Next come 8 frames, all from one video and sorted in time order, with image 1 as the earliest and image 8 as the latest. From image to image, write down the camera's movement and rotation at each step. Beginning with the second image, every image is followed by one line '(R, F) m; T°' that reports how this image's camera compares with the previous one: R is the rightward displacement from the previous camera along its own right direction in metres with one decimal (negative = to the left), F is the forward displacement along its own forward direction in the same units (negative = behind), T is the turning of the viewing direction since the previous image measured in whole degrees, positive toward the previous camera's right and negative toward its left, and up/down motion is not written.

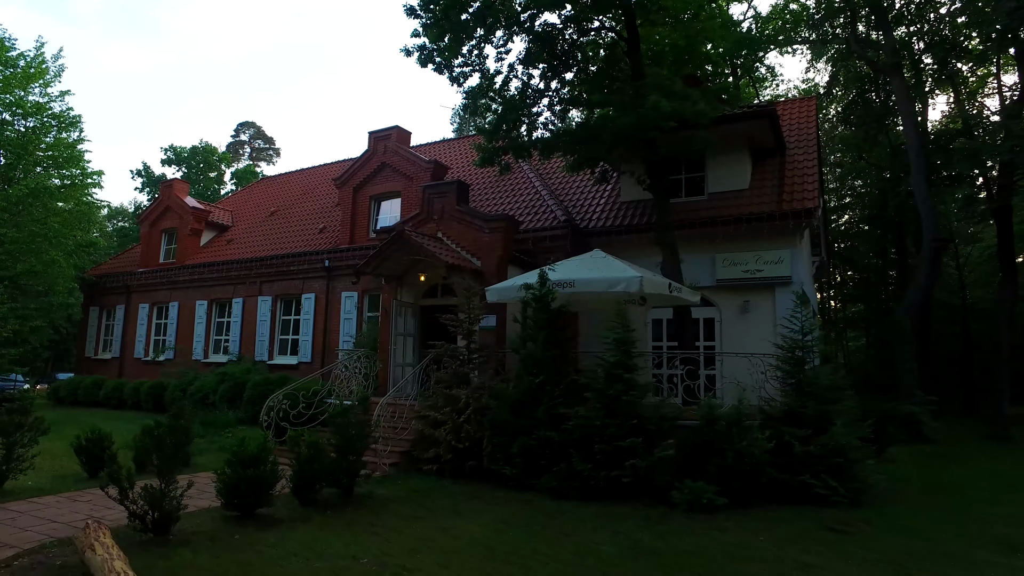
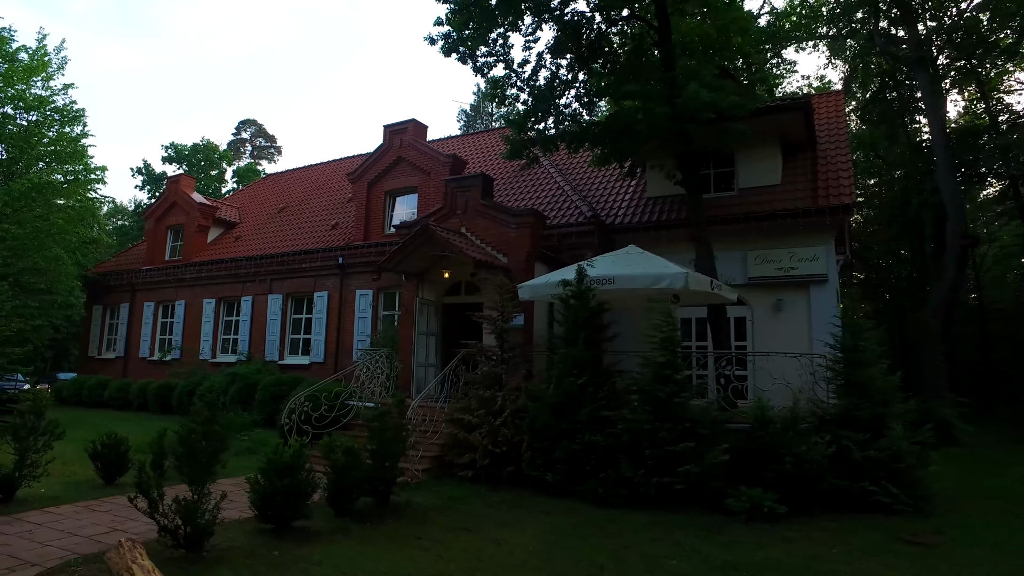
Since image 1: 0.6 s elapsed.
(-0.5, +0.5) m; 0°
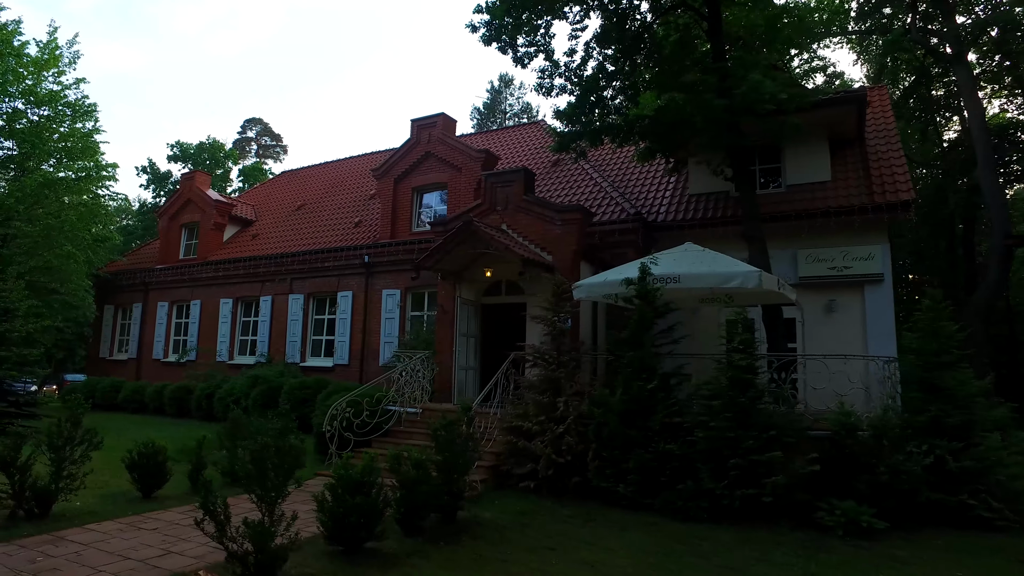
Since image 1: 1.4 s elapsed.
(-0.7, +0.6) m; 0°
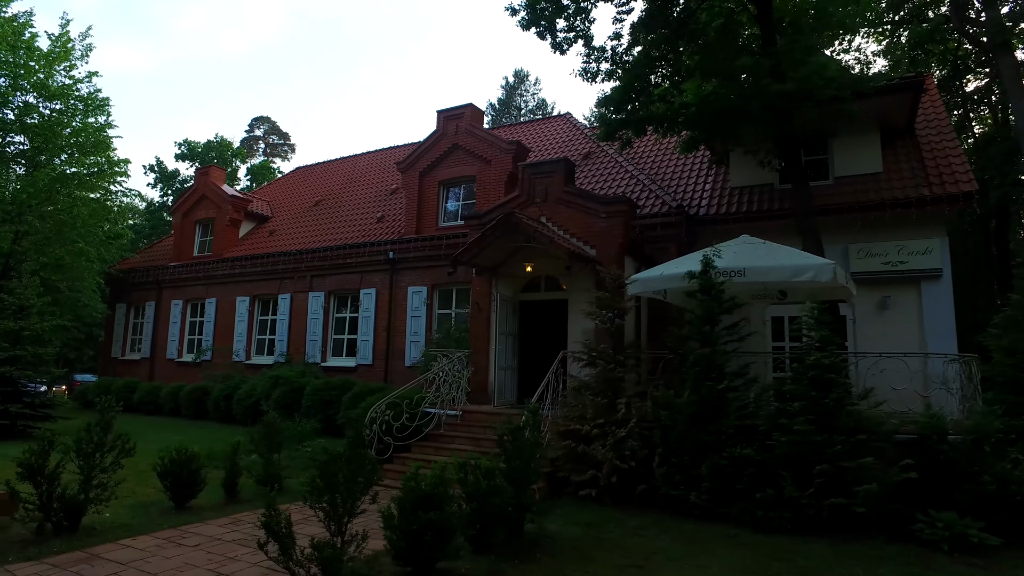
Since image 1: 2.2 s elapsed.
(-0.6, +0.6) m; 0°
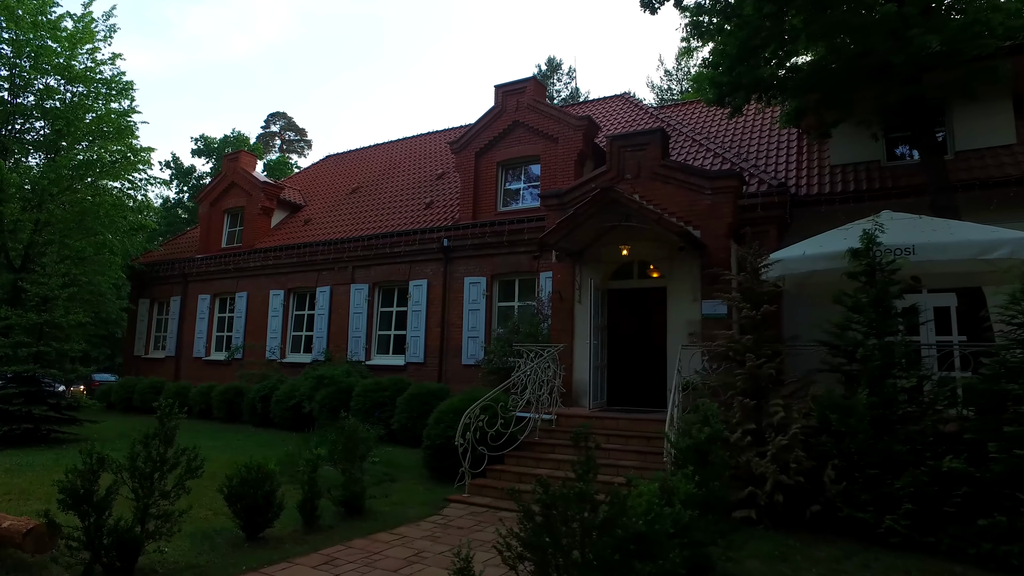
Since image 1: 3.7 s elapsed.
(-1.1, +1.4) m; -1°
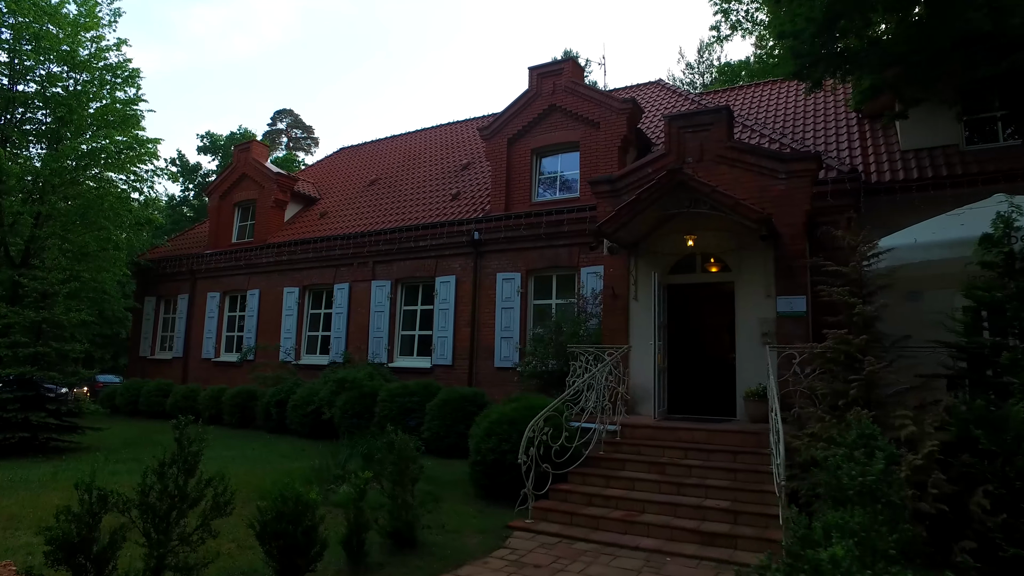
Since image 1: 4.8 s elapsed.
(-0.6, +1.1) m; 0°
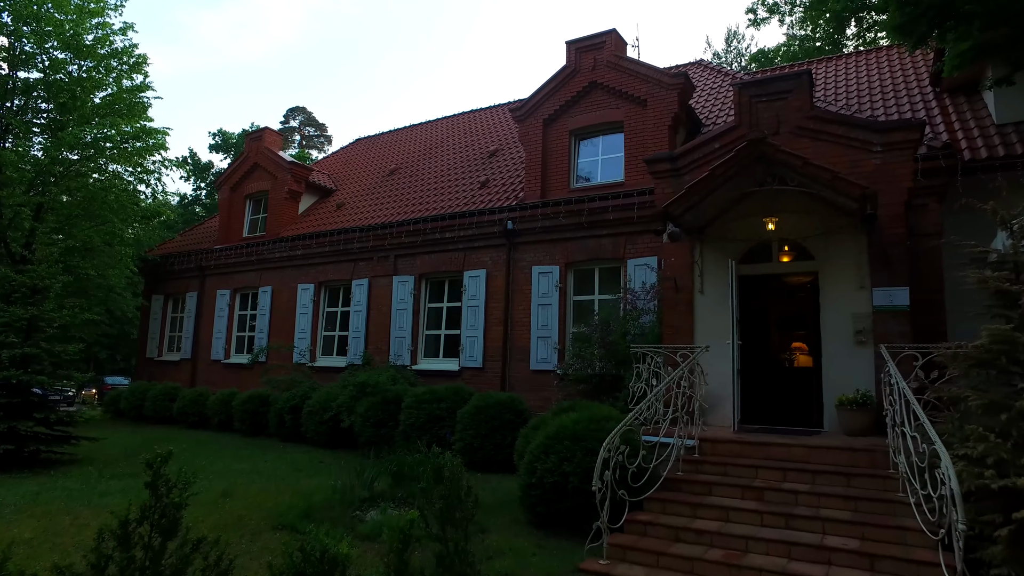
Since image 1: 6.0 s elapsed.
(-0.4, +1.2) m; -1°
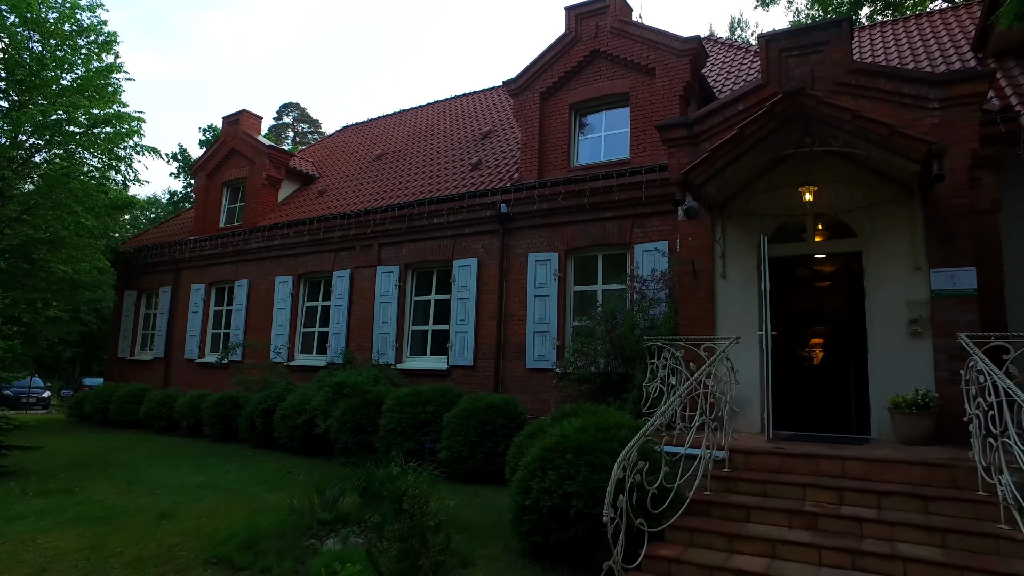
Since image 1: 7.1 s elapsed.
(+0.1, +1.2) m; 0°
